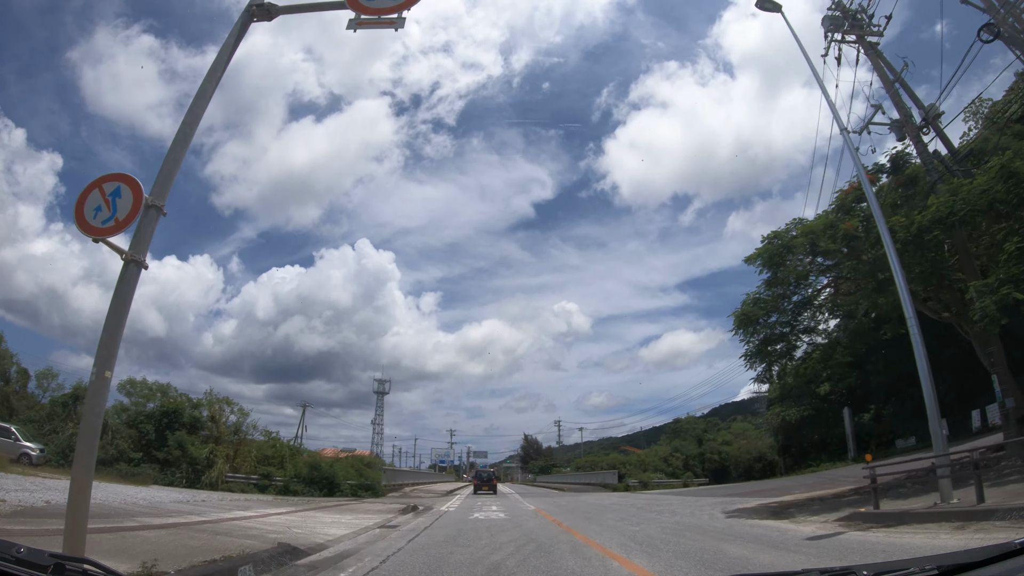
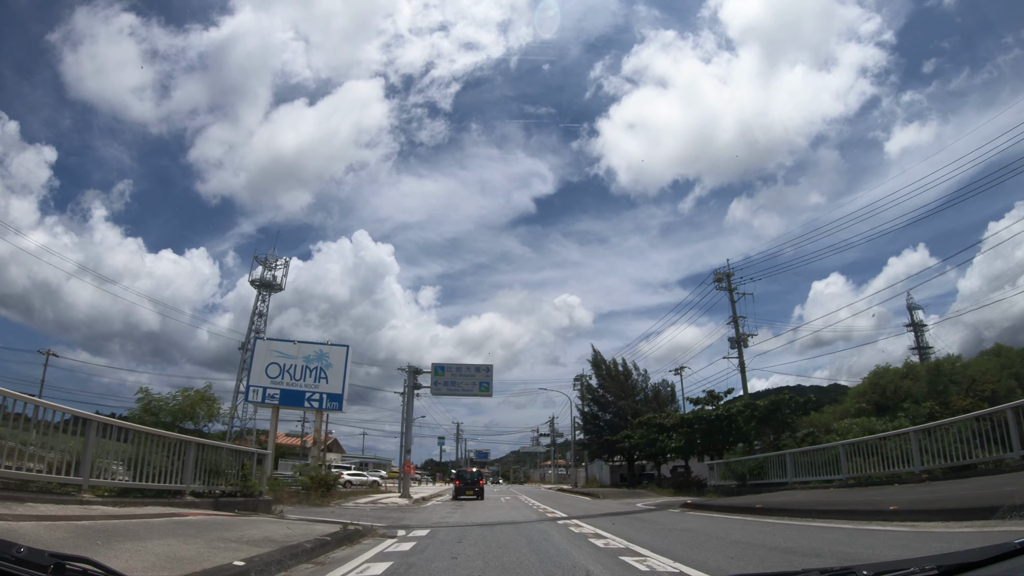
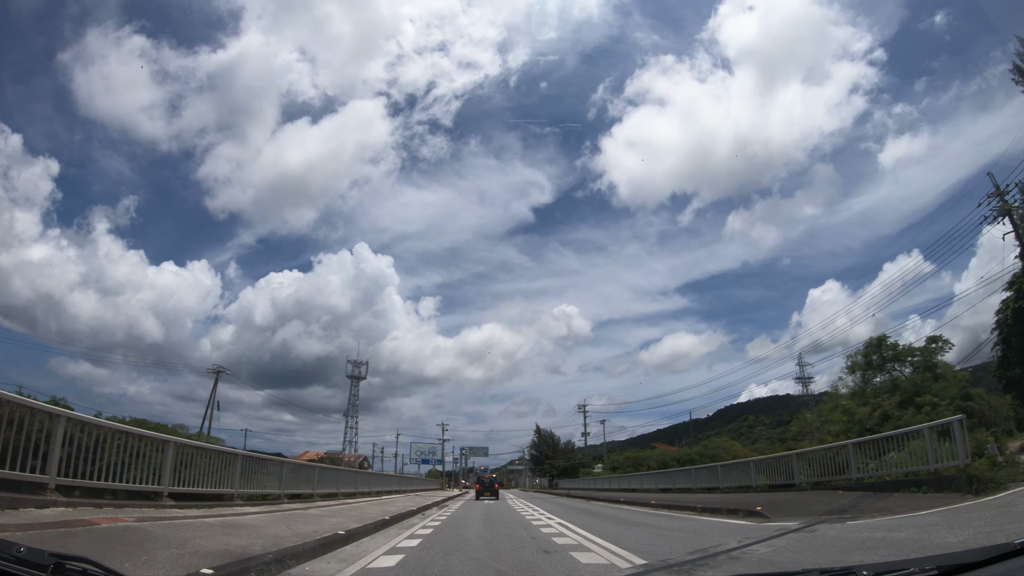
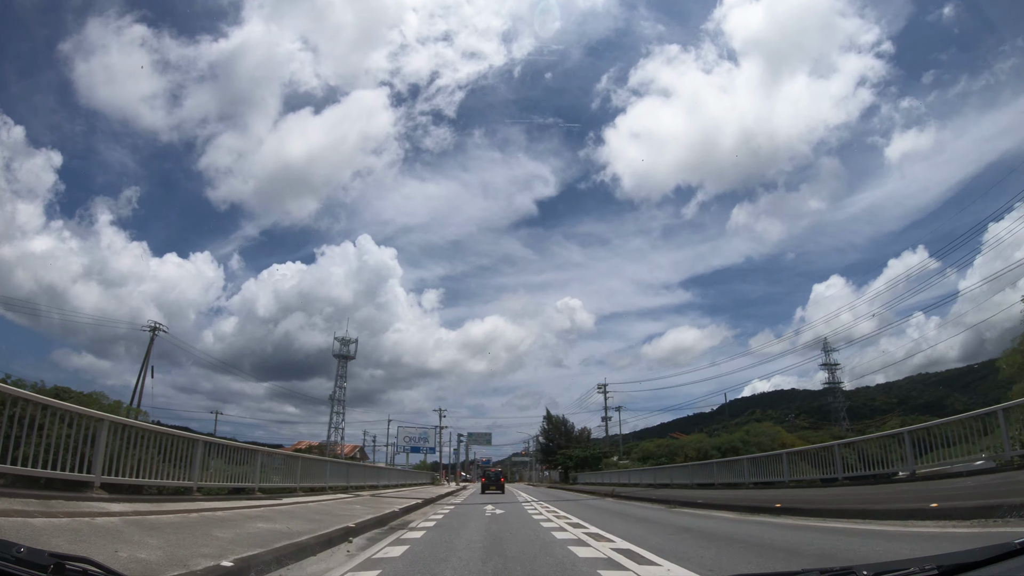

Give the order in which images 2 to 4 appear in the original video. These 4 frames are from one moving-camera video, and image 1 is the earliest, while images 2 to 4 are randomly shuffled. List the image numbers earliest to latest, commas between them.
3, 4, 2
